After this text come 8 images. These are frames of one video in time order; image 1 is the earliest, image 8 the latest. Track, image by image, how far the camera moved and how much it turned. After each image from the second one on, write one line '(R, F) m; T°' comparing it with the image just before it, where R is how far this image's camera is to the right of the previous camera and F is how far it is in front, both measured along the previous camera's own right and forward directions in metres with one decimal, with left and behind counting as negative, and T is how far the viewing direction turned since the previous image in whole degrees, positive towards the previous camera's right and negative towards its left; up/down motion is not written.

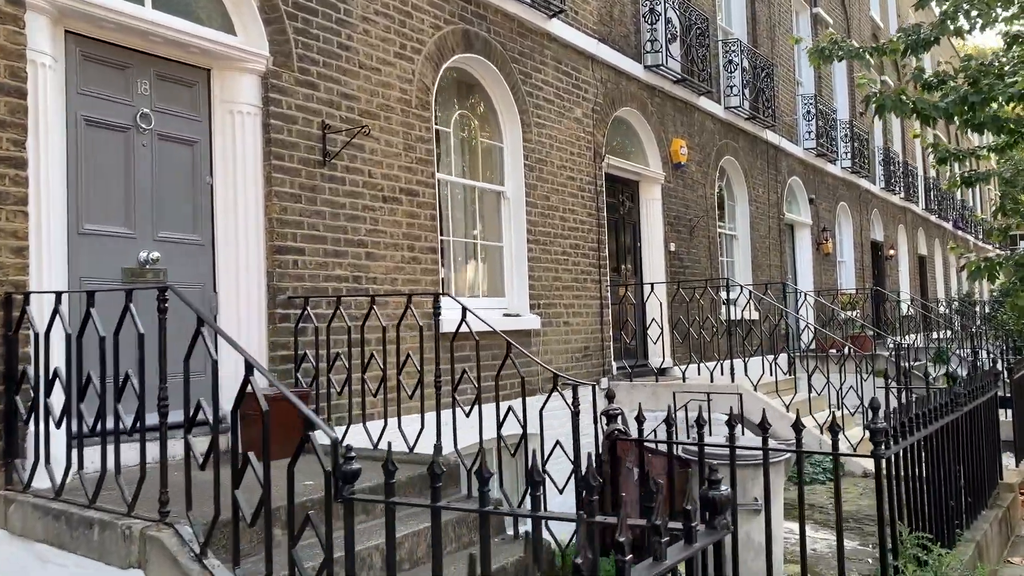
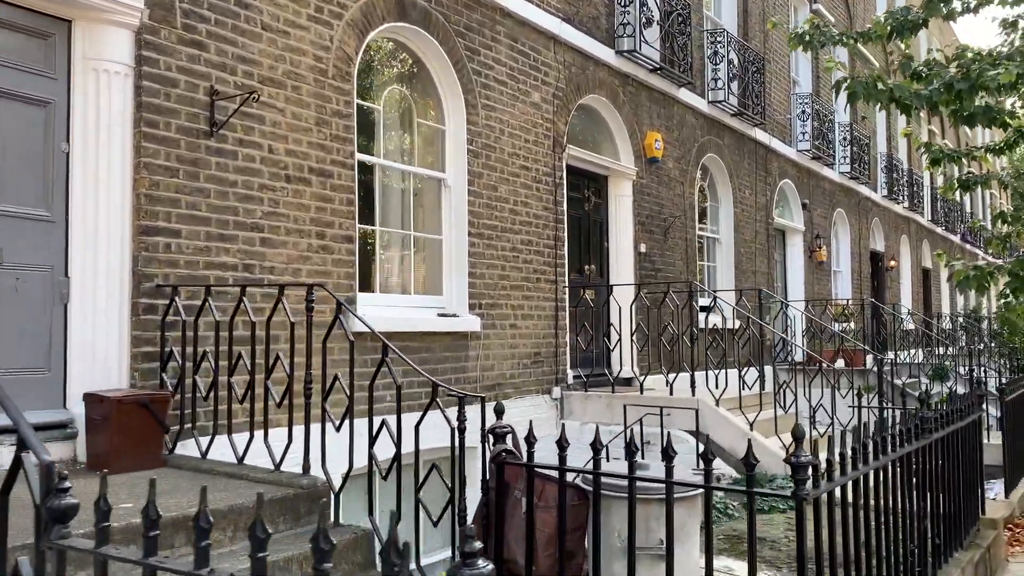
(+0.5, +0.6) m; -1°
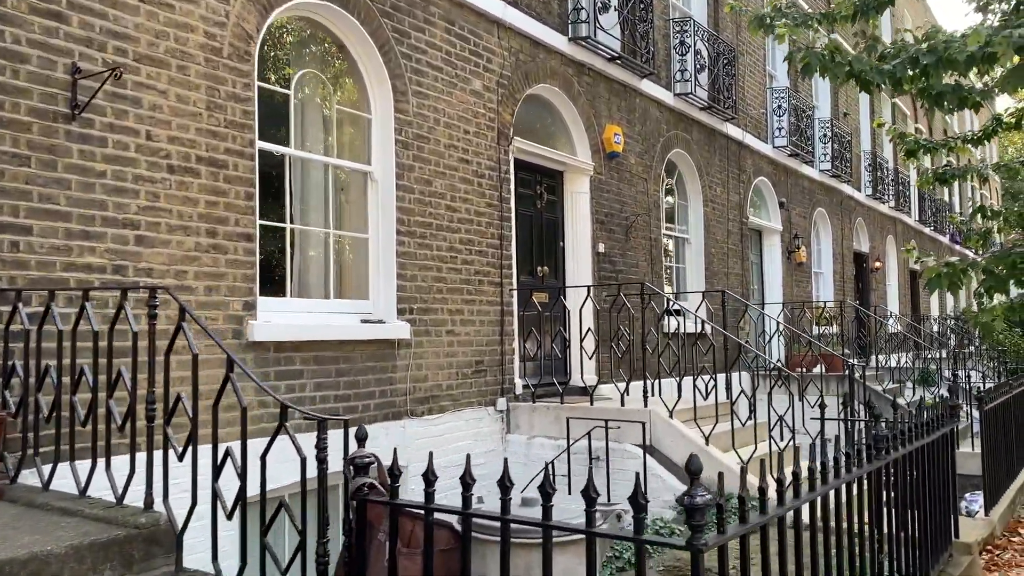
(+0.4, +0.5) m; 0°
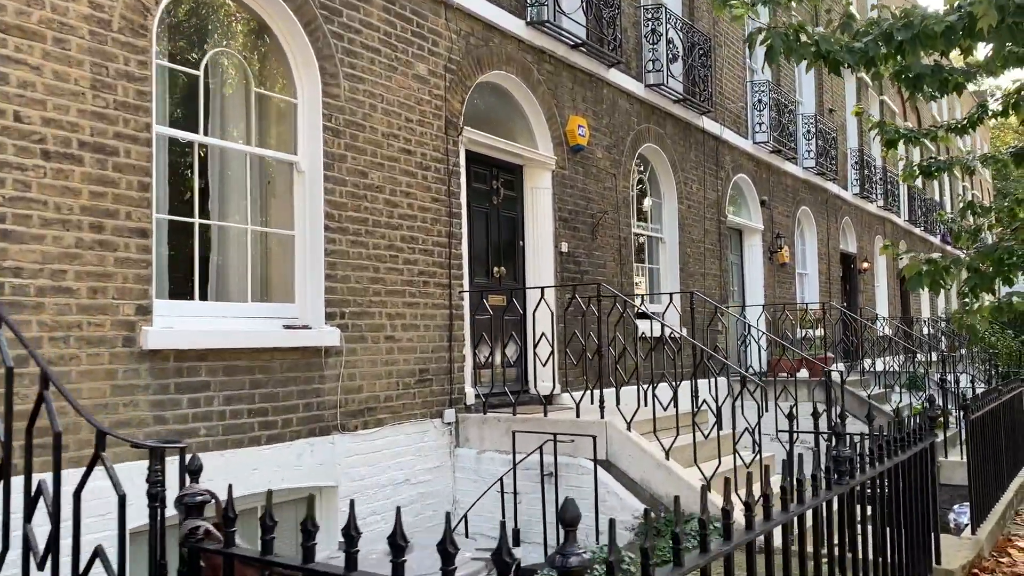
(+0.3, +0.5) m; 0°
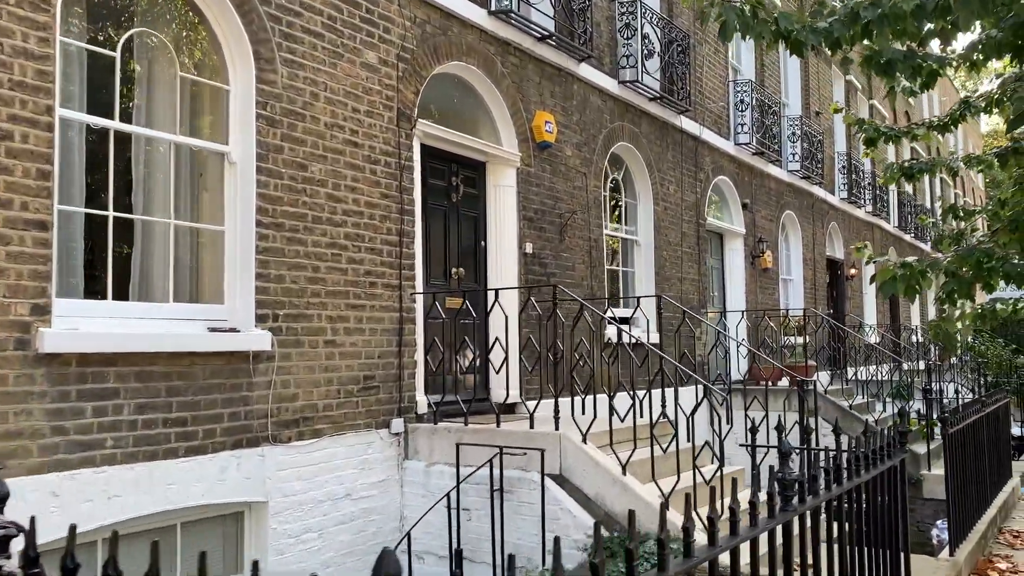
(+0.3, +0.4) m; 0°
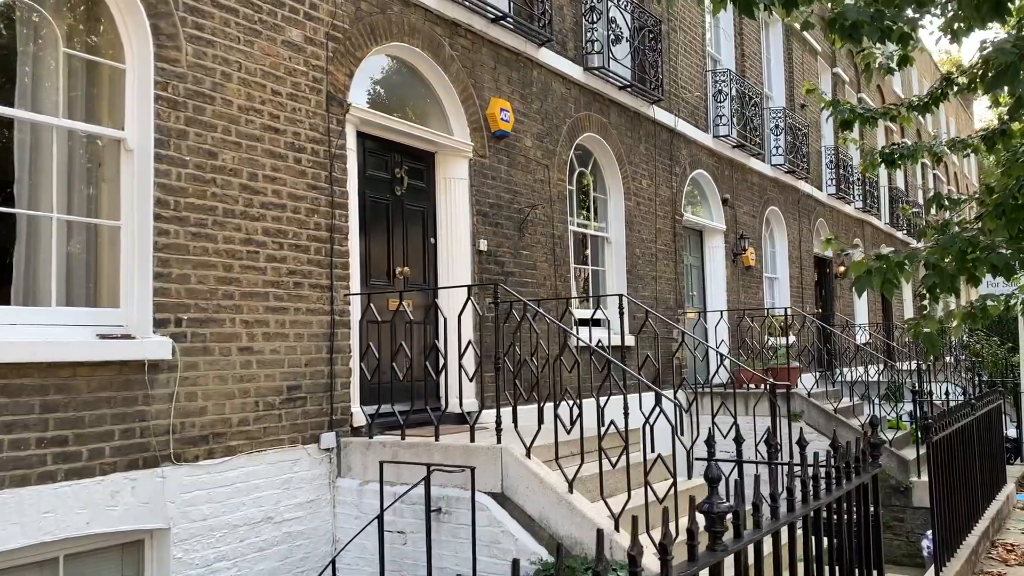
(+0.4, +0.5) m; 0°
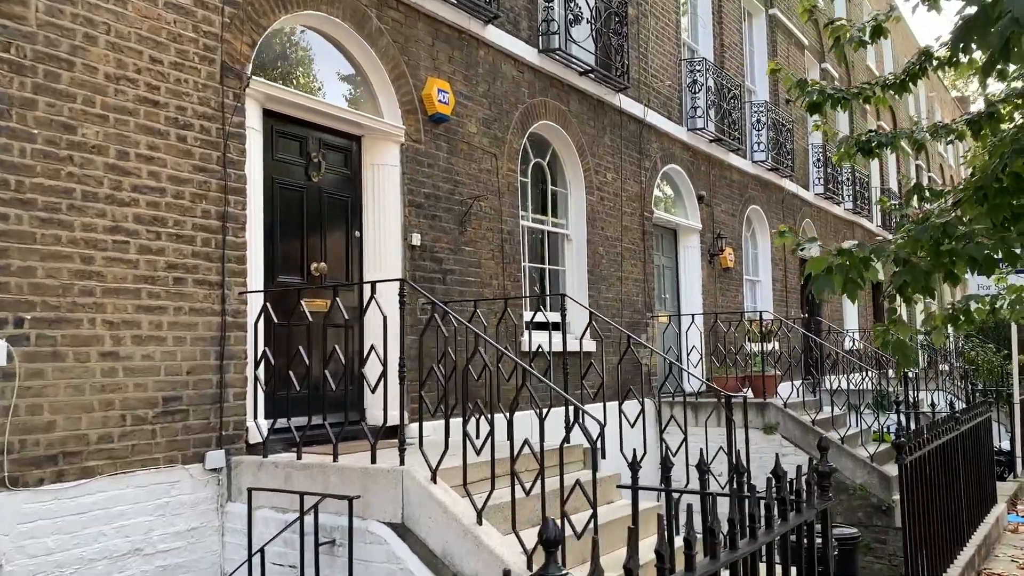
(+0.5, +0.6) m; 0°
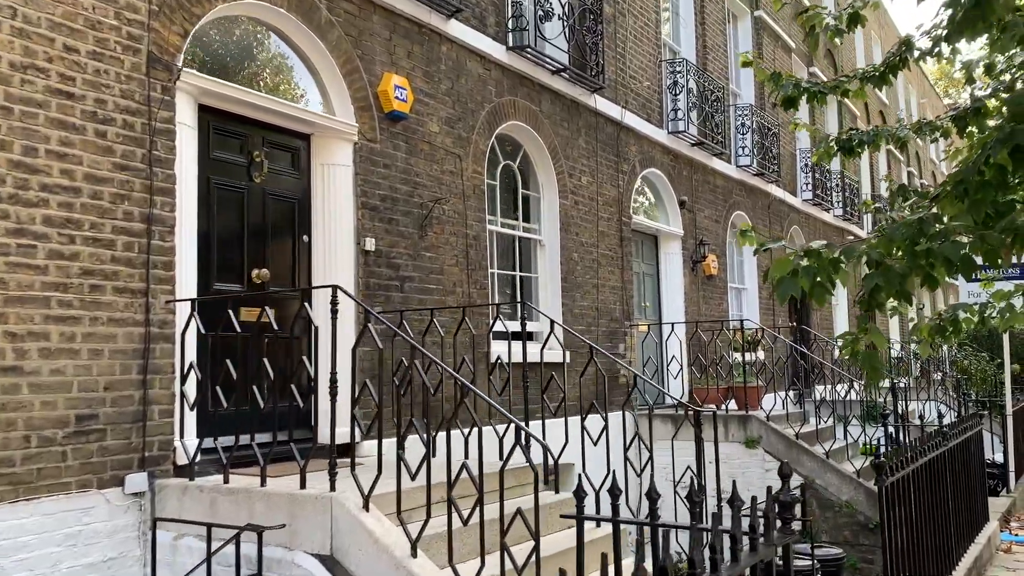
(+0.2, +0.4) m; 0°
